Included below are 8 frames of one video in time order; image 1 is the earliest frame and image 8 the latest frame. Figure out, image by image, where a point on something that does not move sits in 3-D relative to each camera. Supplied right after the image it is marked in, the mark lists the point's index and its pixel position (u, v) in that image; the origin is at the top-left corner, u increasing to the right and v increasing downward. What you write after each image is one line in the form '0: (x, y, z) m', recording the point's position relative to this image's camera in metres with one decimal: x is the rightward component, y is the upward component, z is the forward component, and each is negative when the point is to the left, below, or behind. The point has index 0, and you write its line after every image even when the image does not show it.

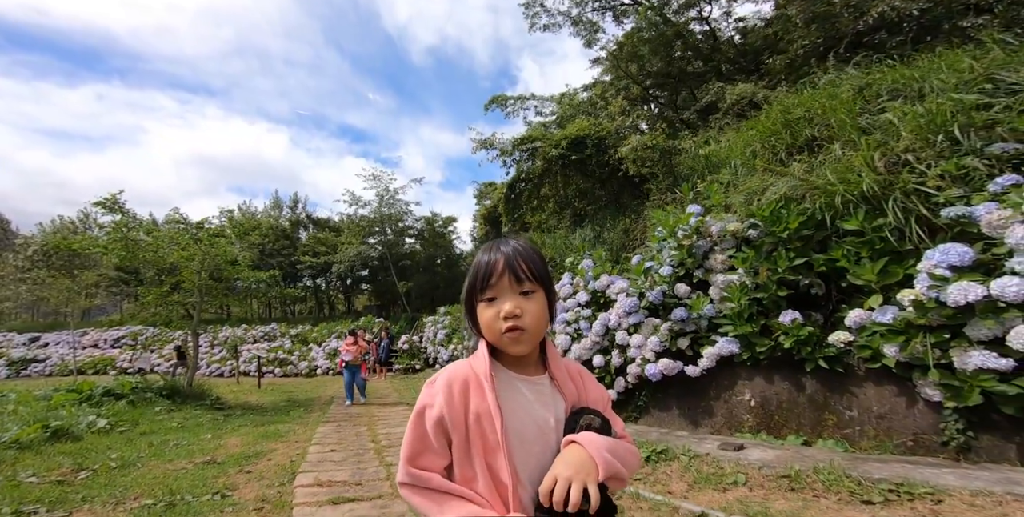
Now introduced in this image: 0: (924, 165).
0: (+2.5, +0.6, +2.9) m
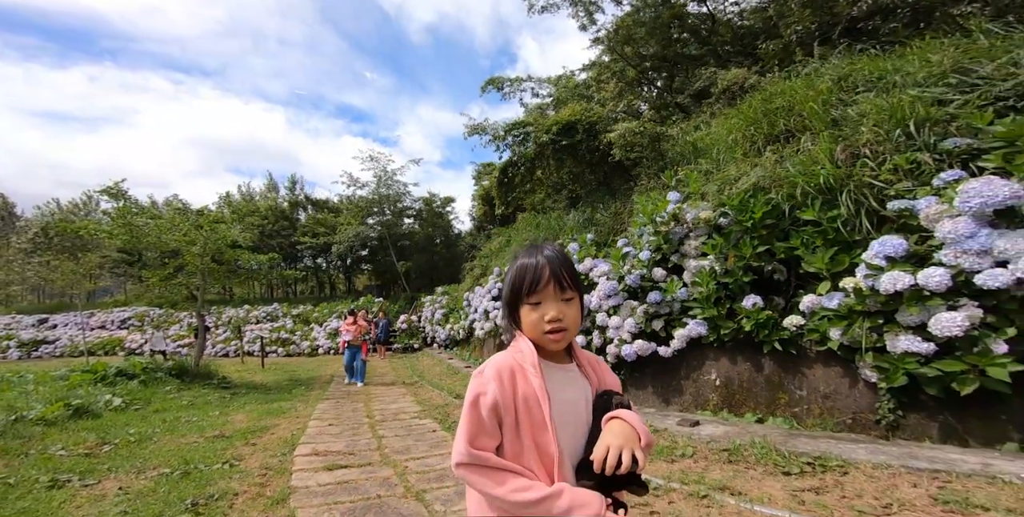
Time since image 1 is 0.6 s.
0: (+2.3, +0.7, +3.1) m
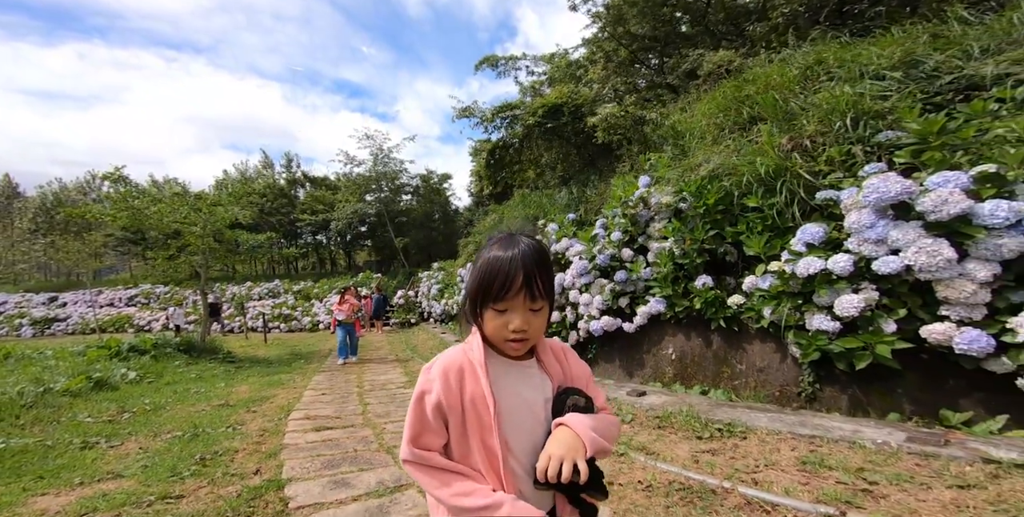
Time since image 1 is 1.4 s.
0: (+2.1, +0.8, +3.3) m
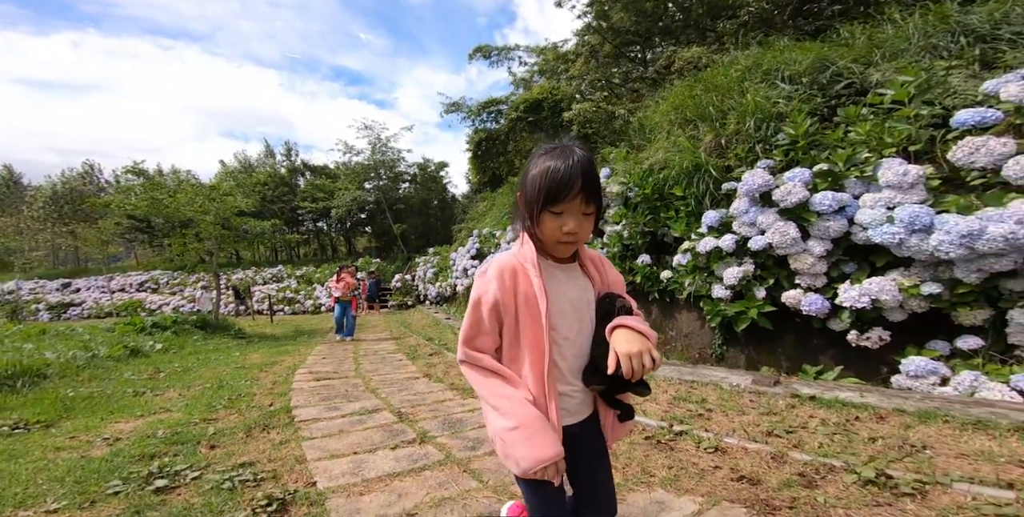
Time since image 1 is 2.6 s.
0: (+1.8, +0.9, +4.0) m
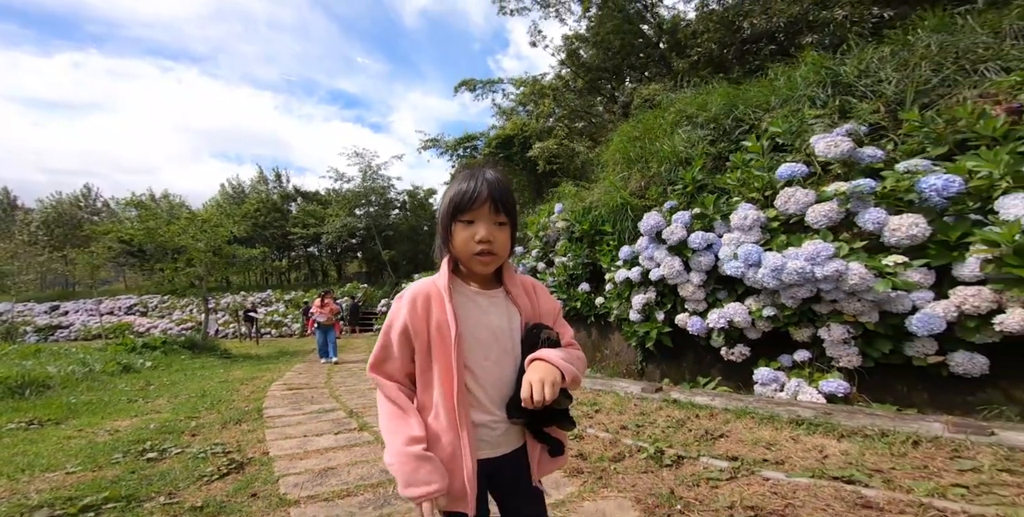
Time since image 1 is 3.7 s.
0: (+1.3, +0.7, +4.6) m
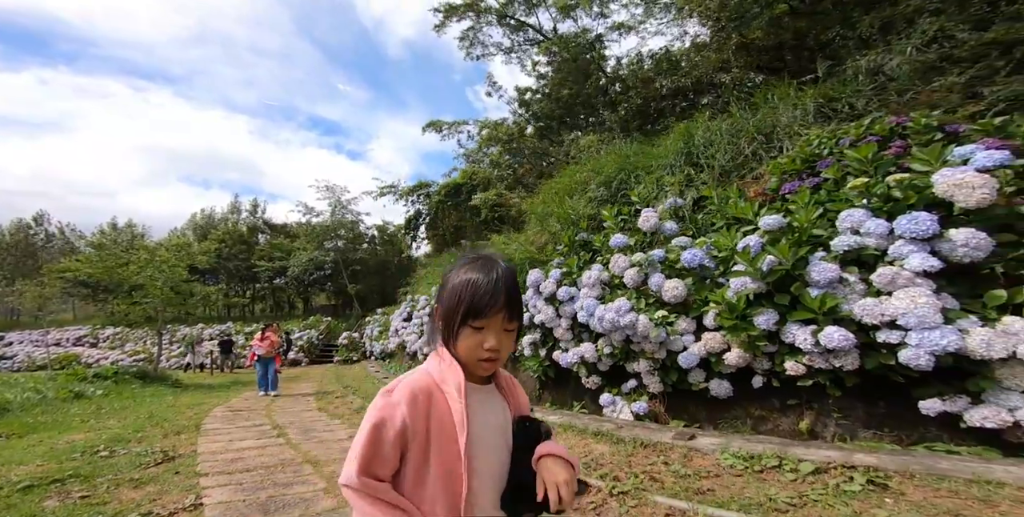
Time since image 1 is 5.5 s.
0: (+0.5, +0.2, +5.5) m
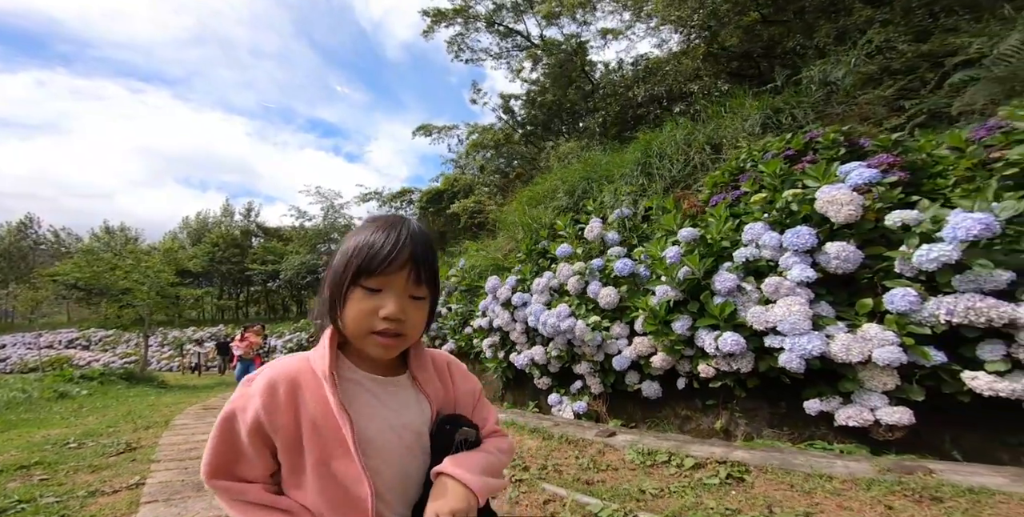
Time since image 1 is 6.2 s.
0: (+0.1, +0.1, +5.8) m
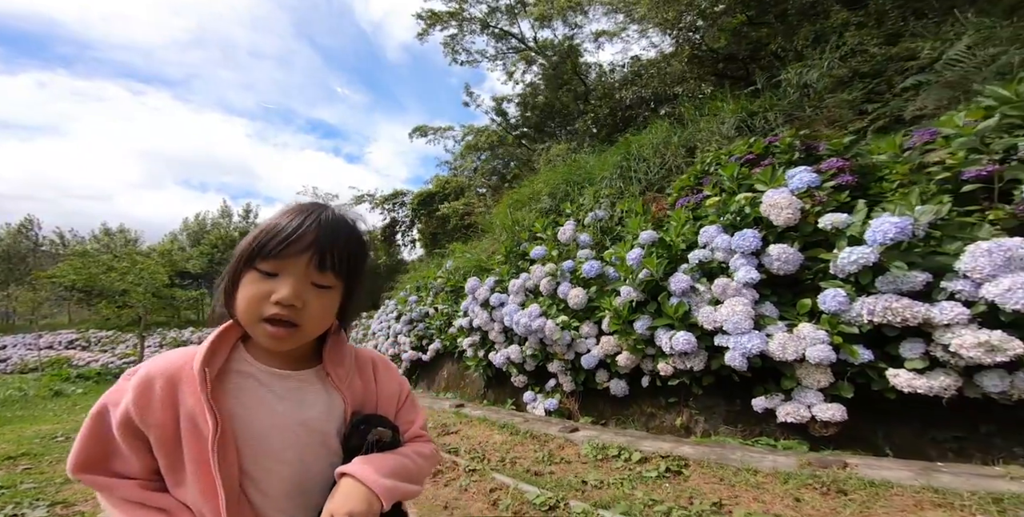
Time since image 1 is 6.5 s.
0: (-0.1, +0.1, +5.8) m
